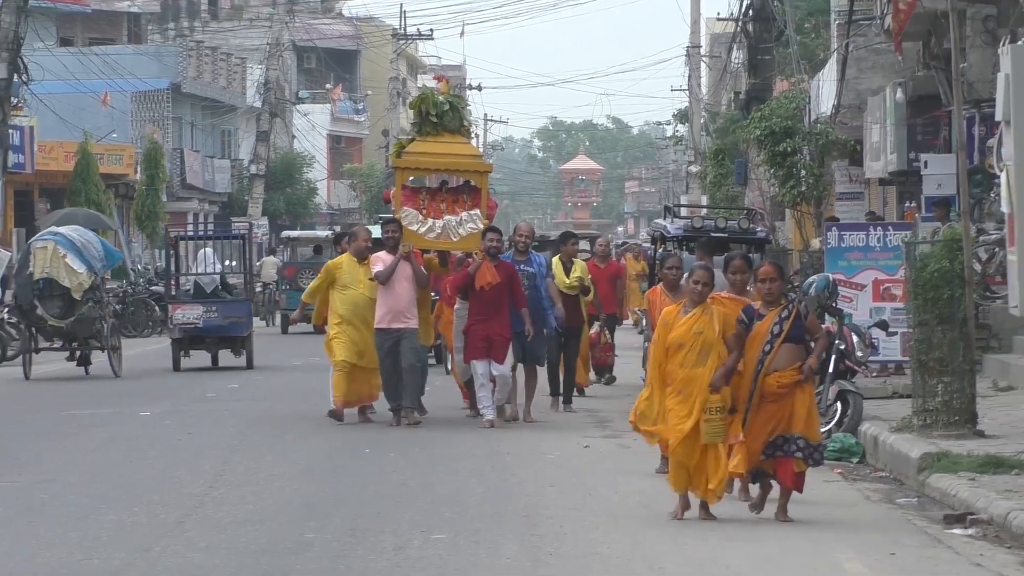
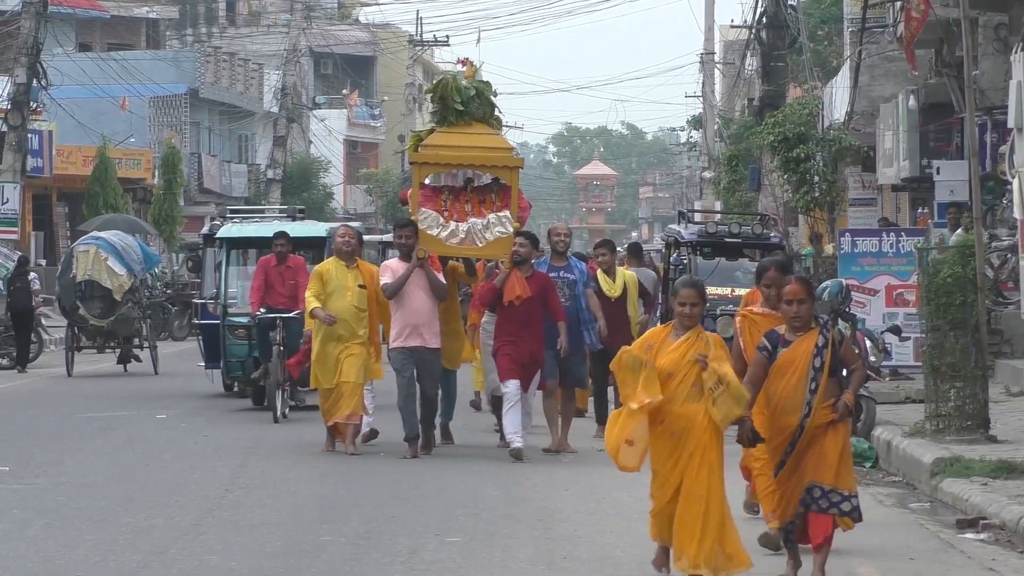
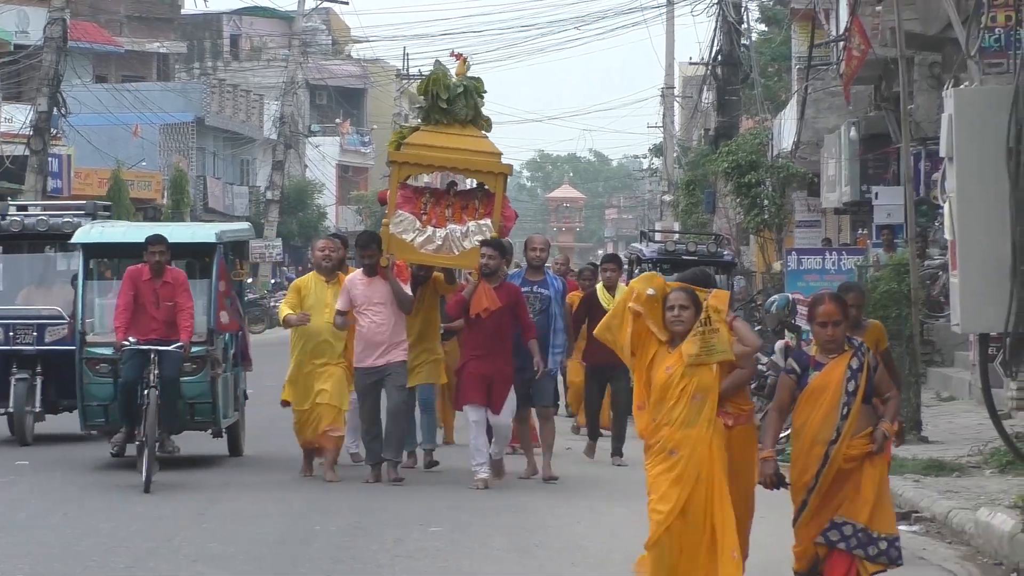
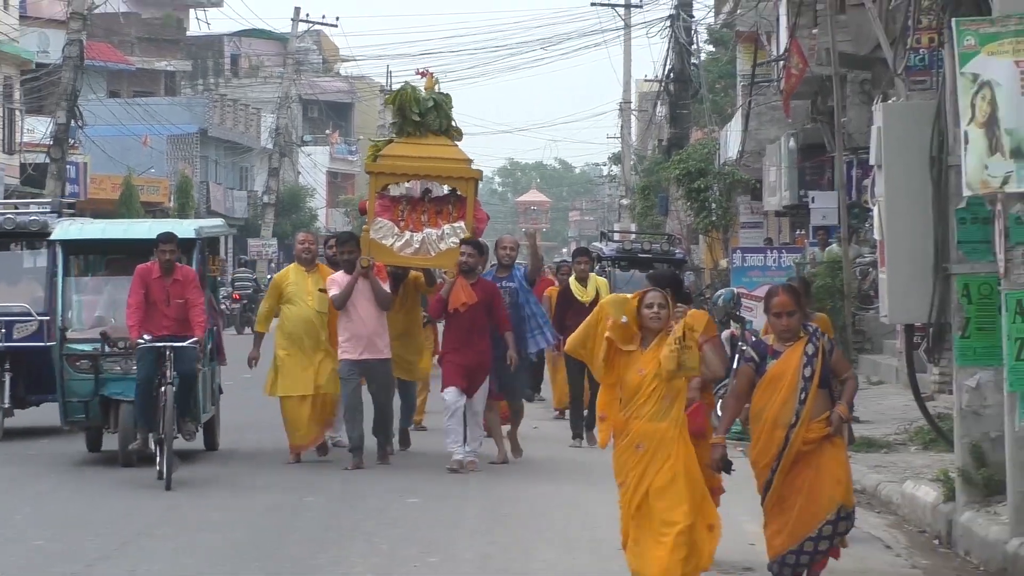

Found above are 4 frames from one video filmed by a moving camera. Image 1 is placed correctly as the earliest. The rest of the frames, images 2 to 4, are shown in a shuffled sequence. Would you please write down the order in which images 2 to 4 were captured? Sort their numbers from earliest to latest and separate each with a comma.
2, 3, 4
